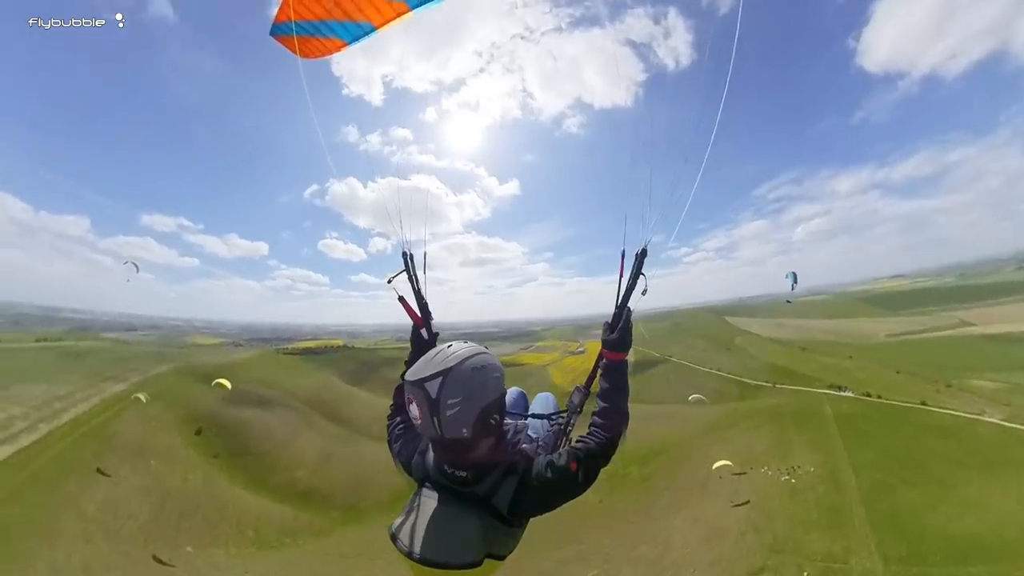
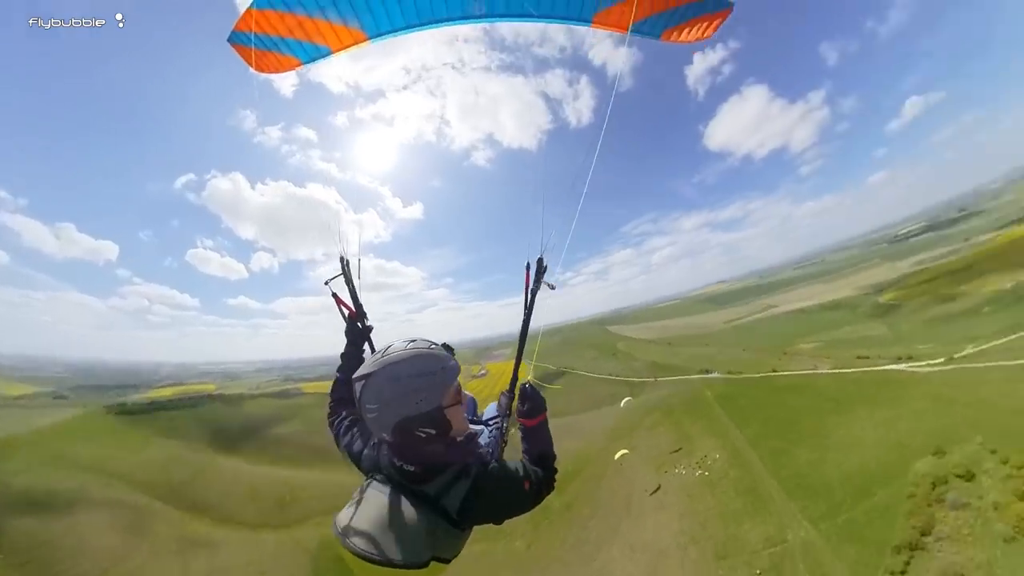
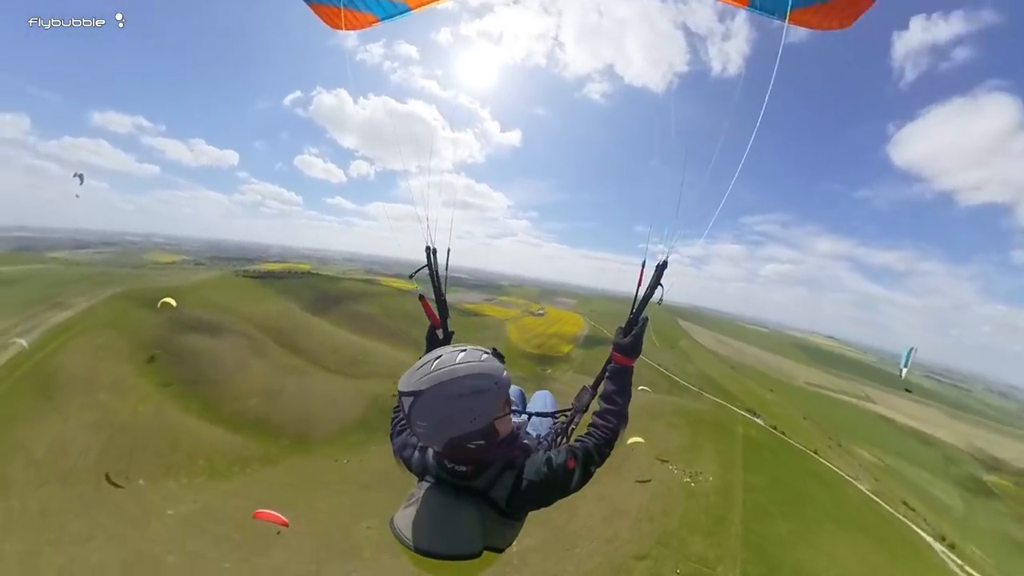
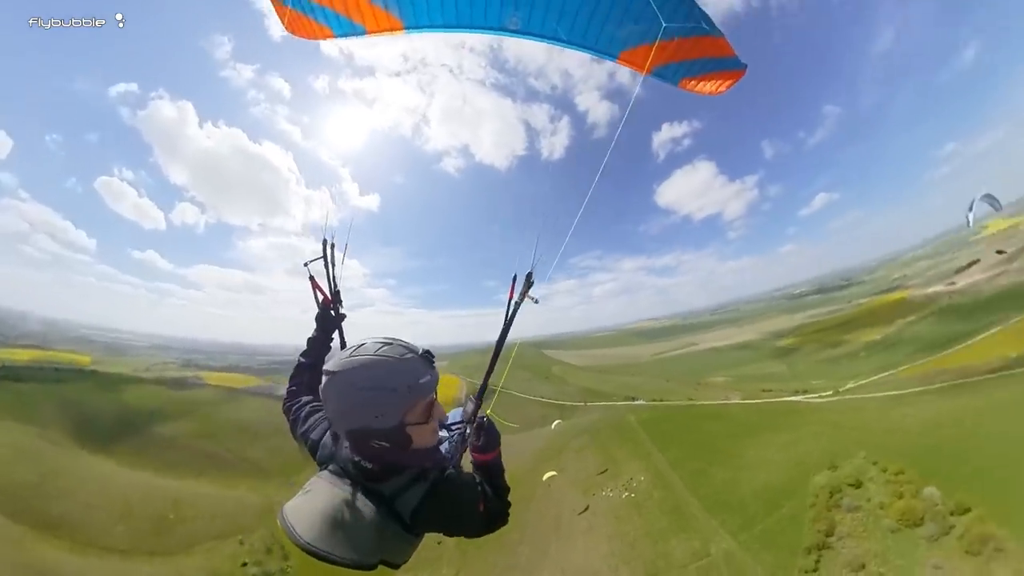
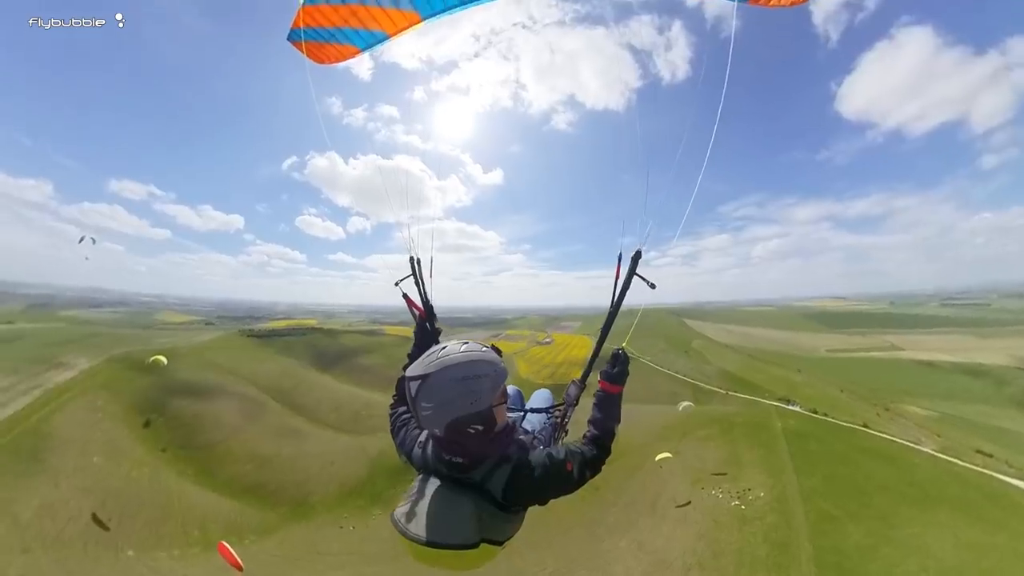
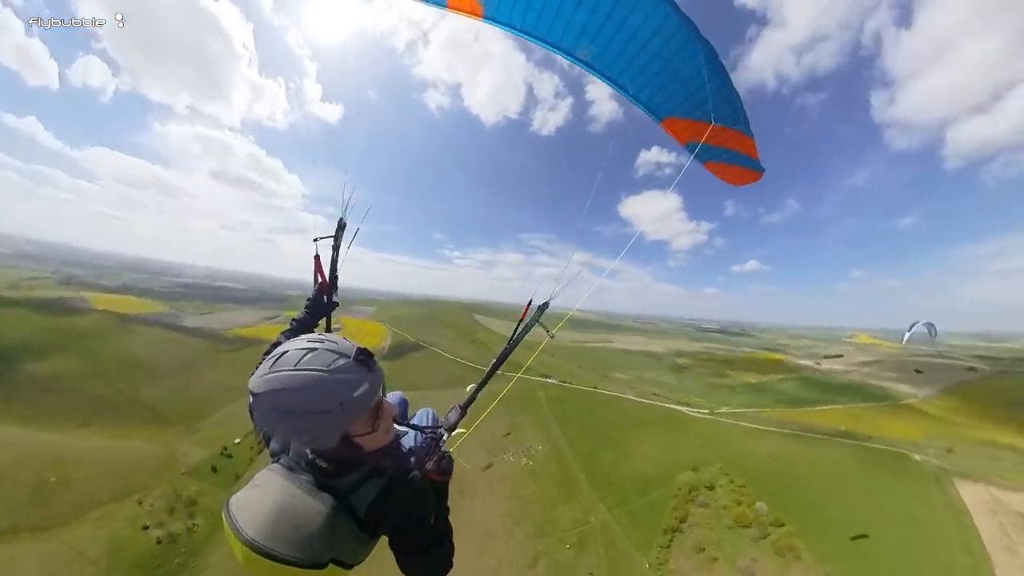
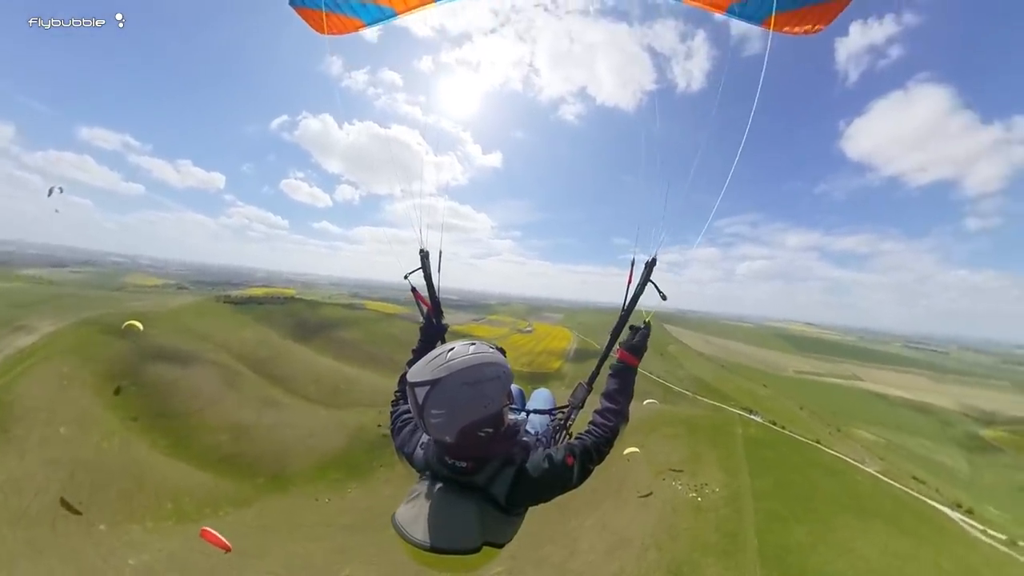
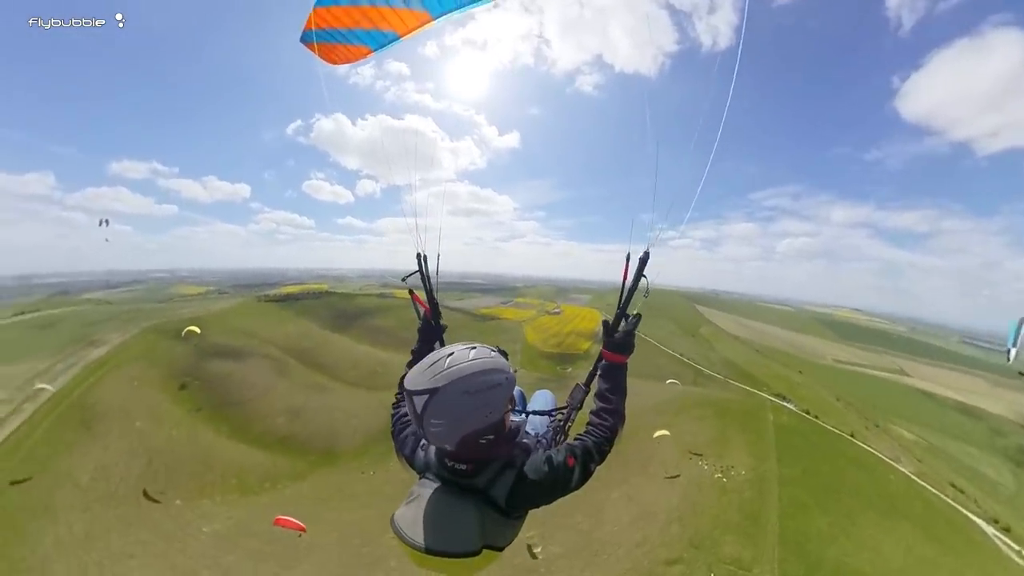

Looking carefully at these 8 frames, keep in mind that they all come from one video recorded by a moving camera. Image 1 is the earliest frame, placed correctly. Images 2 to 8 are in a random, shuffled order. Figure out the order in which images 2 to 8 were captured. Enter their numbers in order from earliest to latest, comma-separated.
3, 8, 7, 5, 2, 4, 6
